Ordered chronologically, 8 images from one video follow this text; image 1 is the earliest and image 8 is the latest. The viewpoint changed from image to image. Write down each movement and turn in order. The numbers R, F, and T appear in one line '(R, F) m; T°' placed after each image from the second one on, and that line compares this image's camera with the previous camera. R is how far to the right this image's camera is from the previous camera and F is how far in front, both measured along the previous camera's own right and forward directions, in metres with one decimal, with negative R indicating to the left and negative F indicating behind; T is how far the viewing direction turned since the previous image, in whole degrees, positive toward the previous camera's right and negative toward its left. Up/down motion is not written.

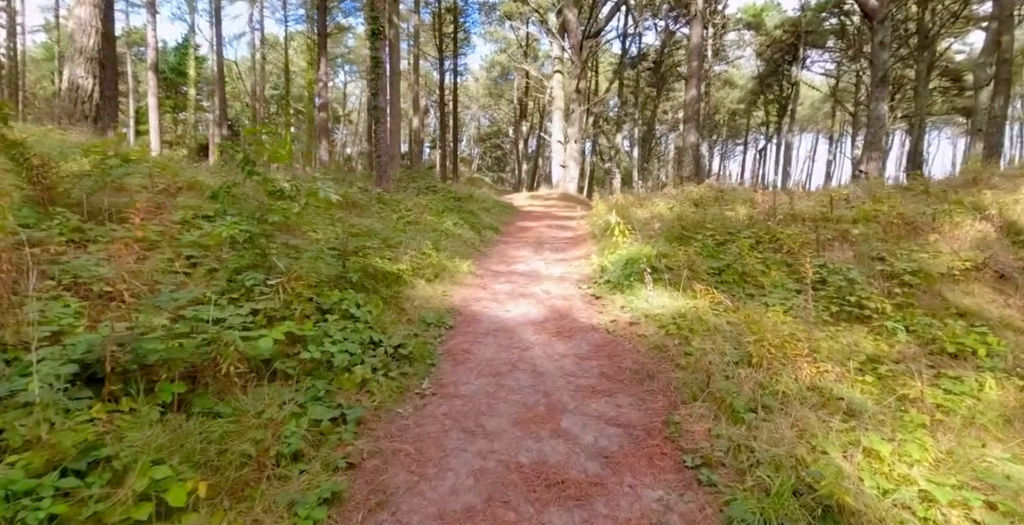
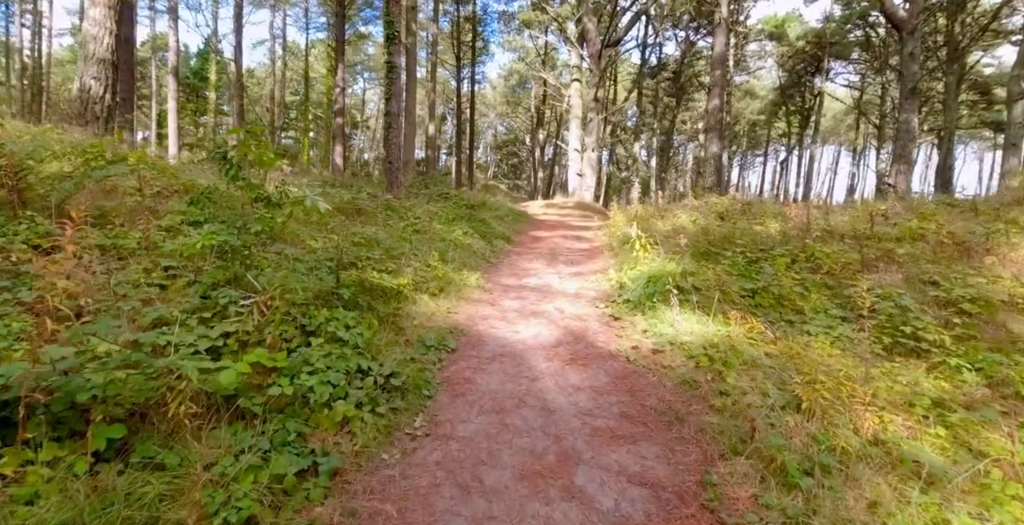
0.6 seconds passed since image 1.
(0.0, +0.6) m; -2°
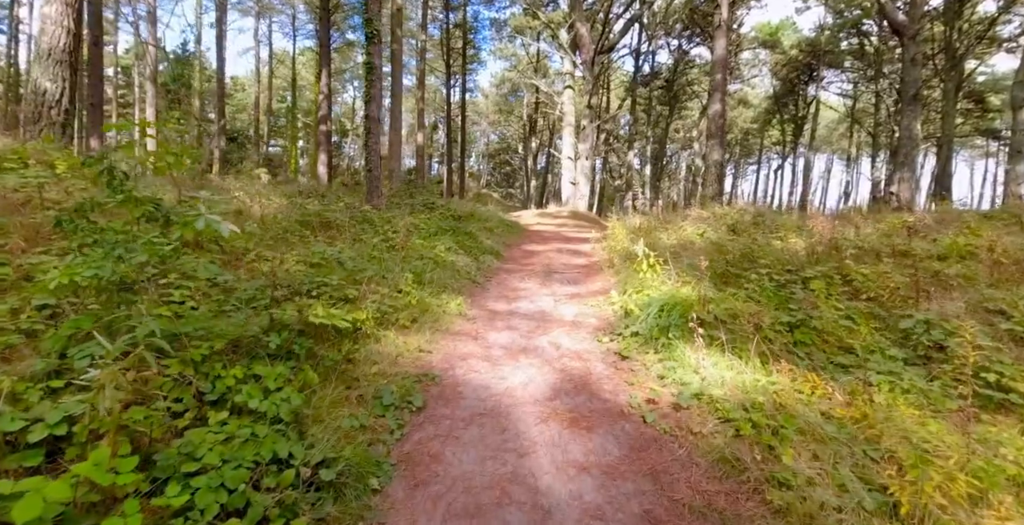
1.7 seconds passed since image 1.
(+0.1, +1.1) m; +1°
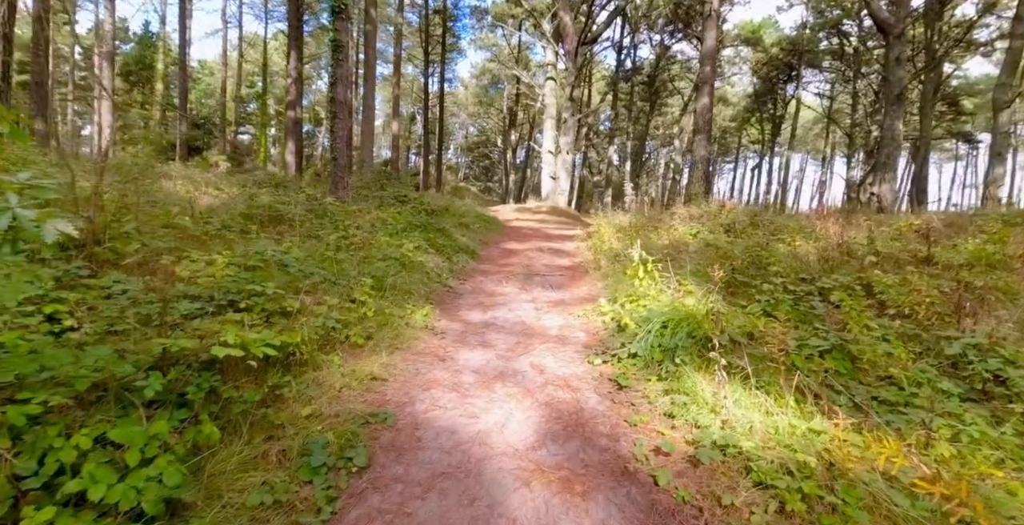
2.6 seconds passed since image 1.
(0.0, +0.9) m; +3°
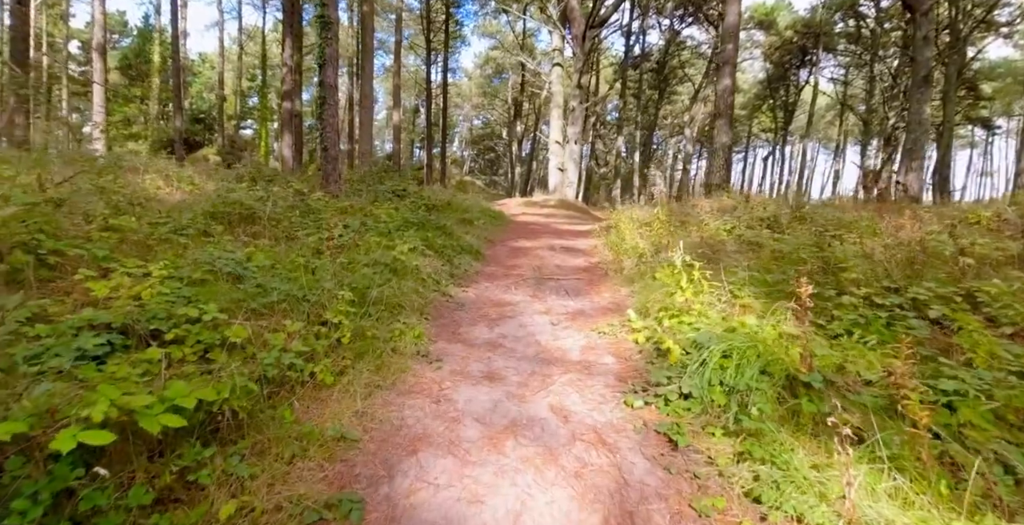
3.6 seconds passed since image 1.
(-0.1, +1.1) m; -1°
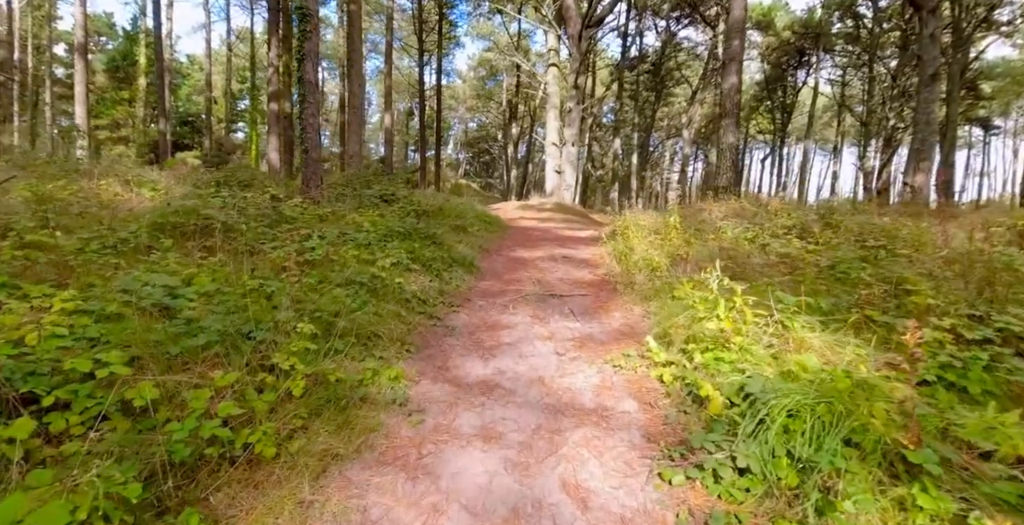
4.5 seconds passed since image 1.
(0.0, +0.9) m; 0°
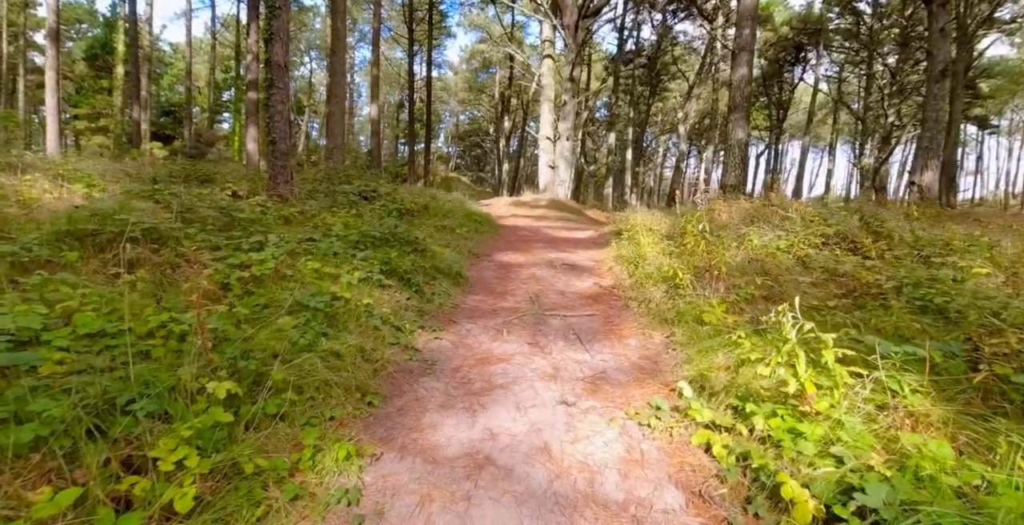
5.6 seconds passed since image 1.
(0.0, +1.1) m; +1°
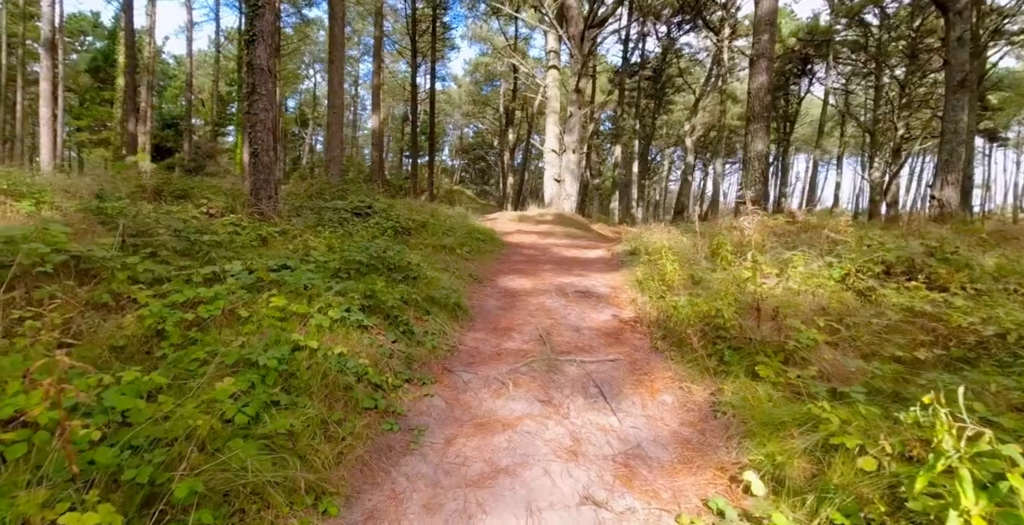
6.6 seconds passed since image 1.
(0.0, +0.9) m; 0°
